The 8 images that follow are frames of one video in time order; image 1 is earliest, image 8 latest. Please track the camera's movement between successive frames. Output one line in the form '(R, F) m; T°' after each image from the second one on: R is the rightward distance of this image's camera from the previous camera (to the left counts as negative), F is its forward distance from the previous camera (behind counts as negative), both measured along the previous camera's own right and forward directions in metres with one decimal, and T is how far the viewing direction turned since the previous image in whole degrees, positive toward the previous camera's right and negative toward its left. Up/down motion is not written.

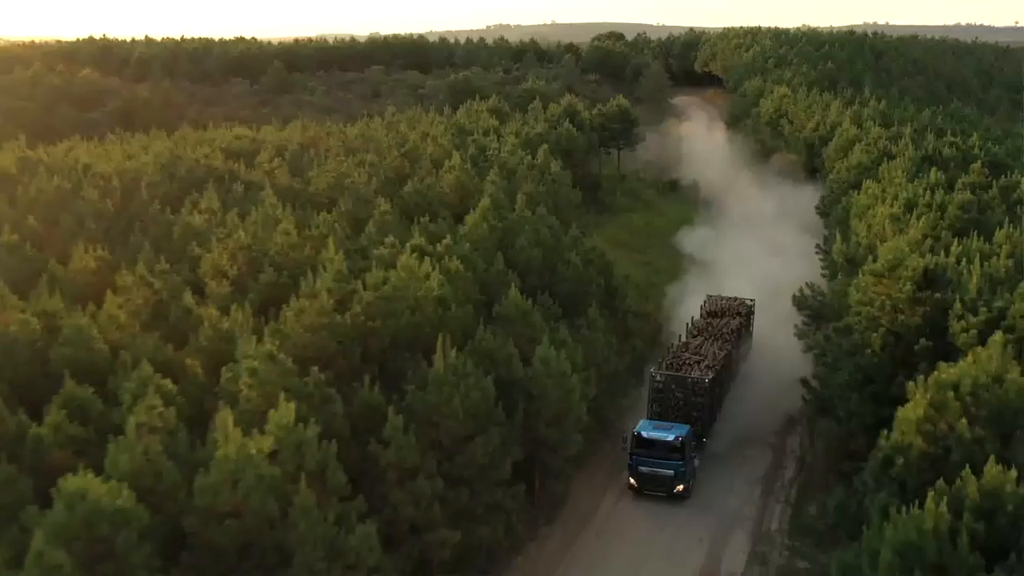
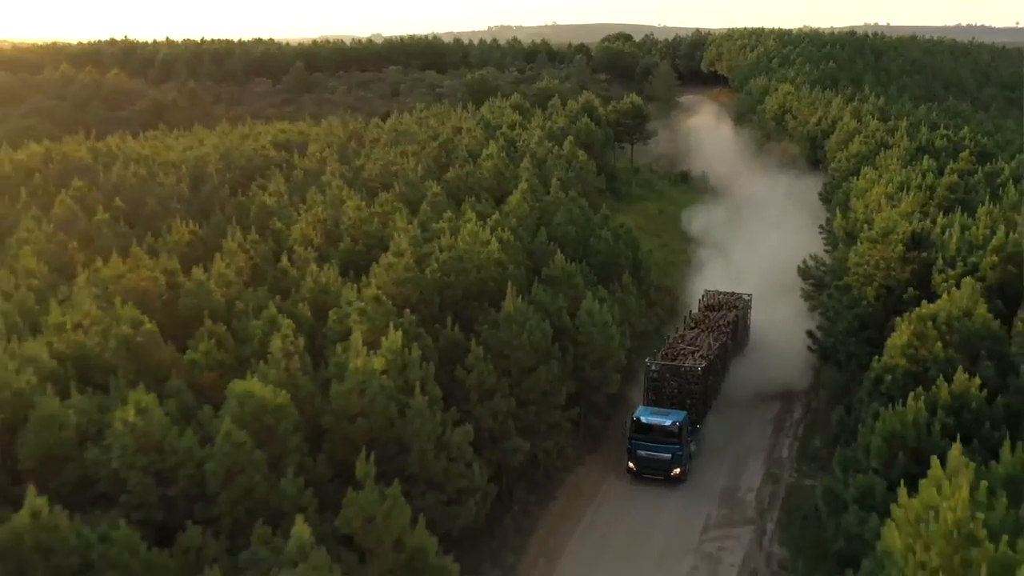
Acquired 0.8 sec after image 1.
(-1.4, -4.3) m; 0°
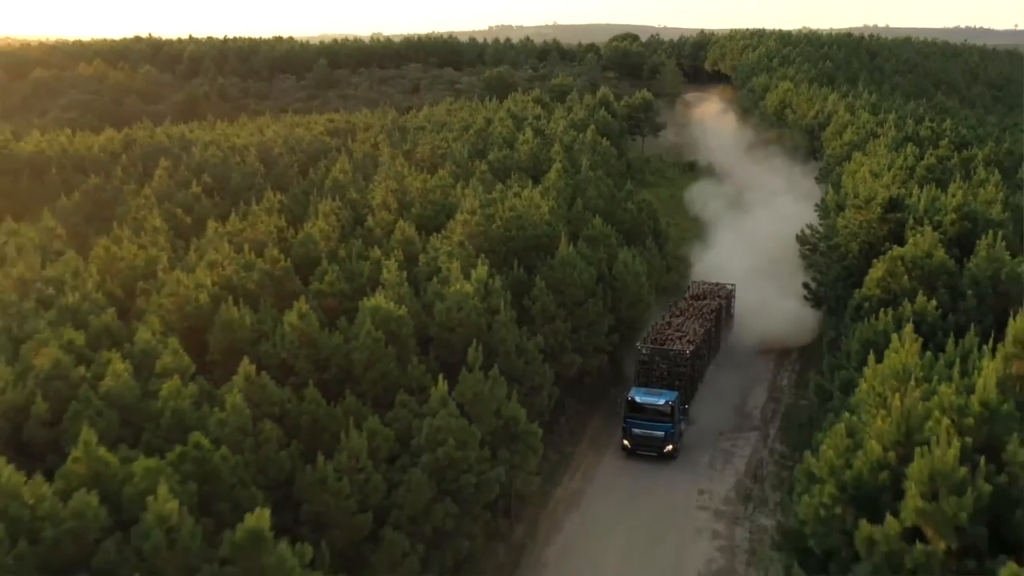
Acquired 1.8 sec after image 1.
(-1.7, -6.1) m; 0°
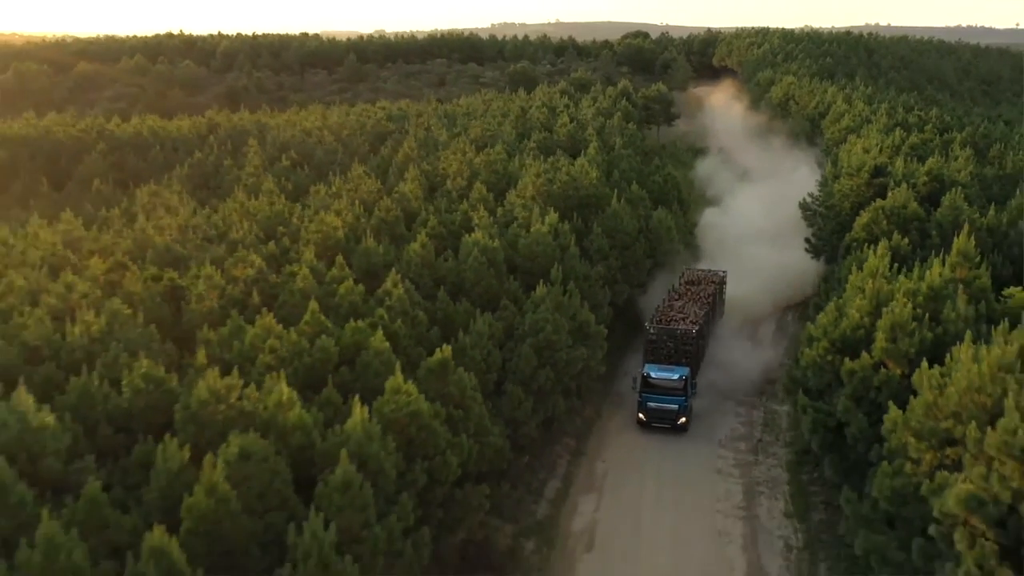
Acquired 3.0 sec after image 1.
(-2.3, -7.7) m; 0°
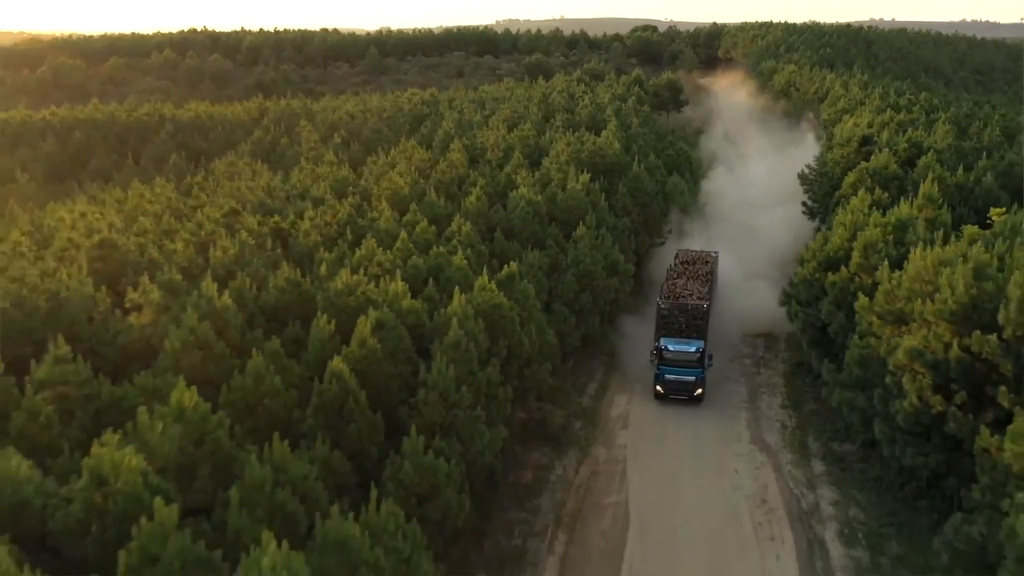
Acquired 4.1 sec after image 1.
(-1.4, -6.2) m; 0°
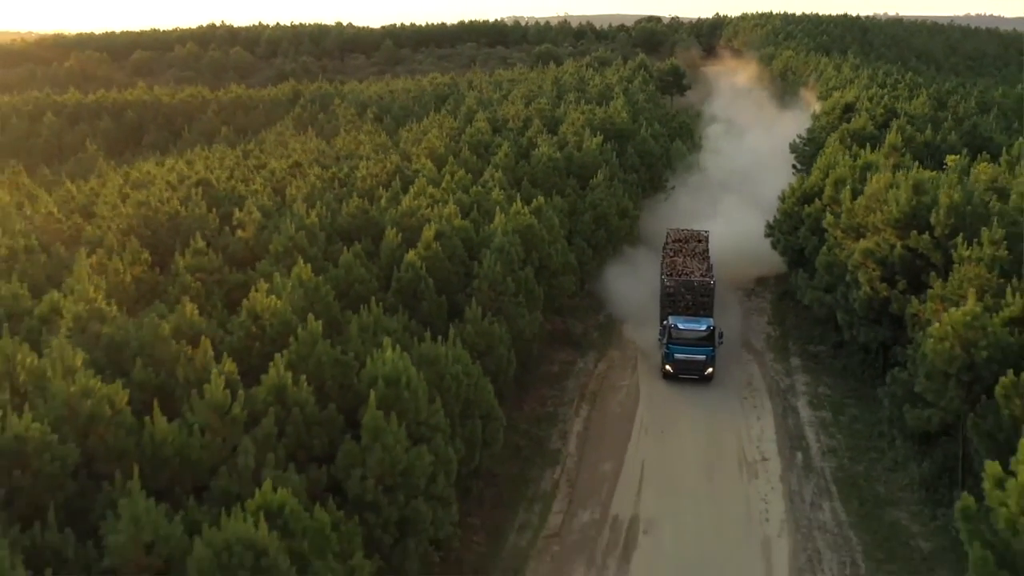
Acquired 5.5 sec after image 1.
(-0.8, -5.8) m; 0°
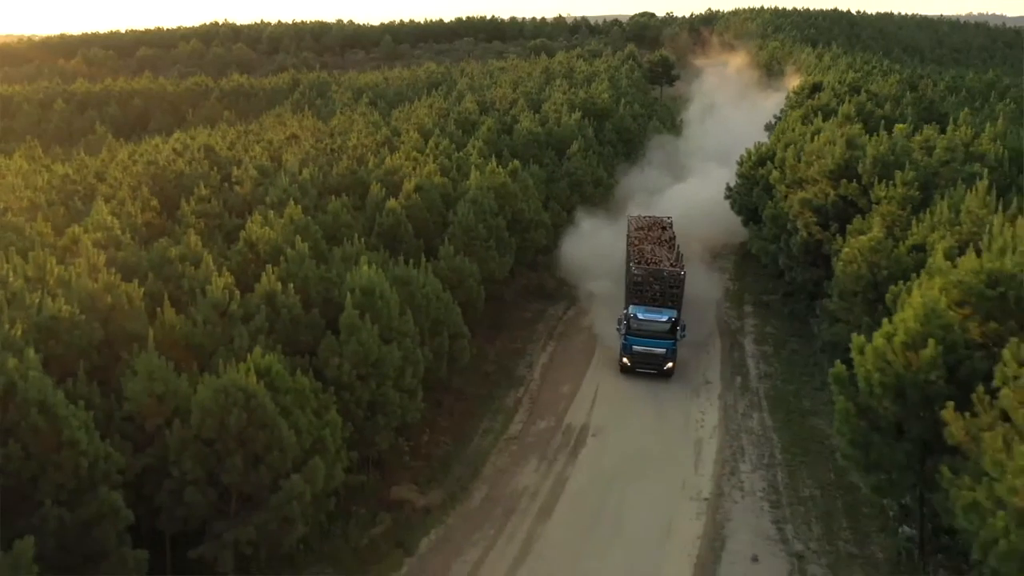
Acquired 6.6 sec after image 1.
(+1.0, -3.1) m; 0°
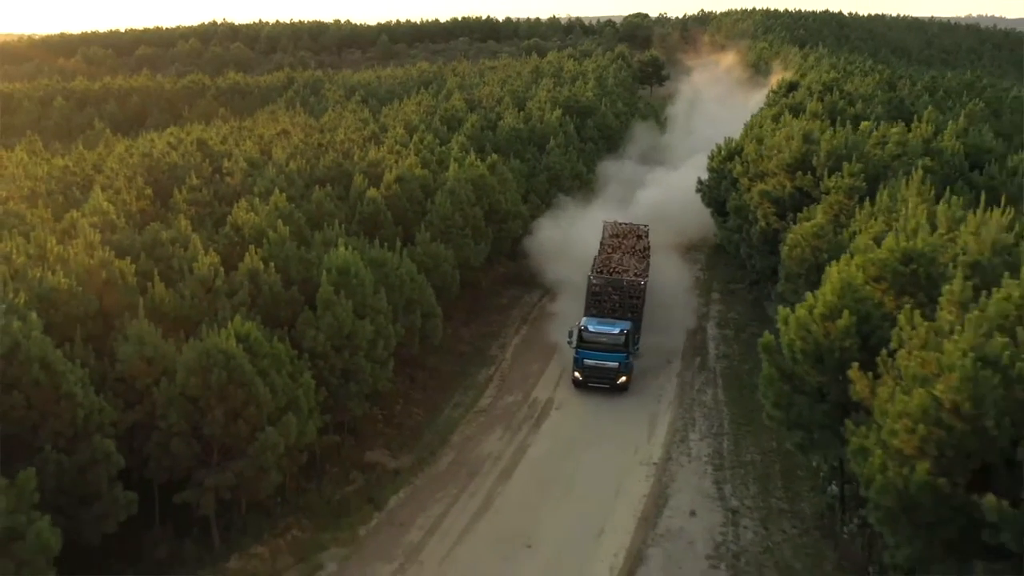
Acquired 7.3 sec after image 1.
(+0.8, -1.8) m; 0°
